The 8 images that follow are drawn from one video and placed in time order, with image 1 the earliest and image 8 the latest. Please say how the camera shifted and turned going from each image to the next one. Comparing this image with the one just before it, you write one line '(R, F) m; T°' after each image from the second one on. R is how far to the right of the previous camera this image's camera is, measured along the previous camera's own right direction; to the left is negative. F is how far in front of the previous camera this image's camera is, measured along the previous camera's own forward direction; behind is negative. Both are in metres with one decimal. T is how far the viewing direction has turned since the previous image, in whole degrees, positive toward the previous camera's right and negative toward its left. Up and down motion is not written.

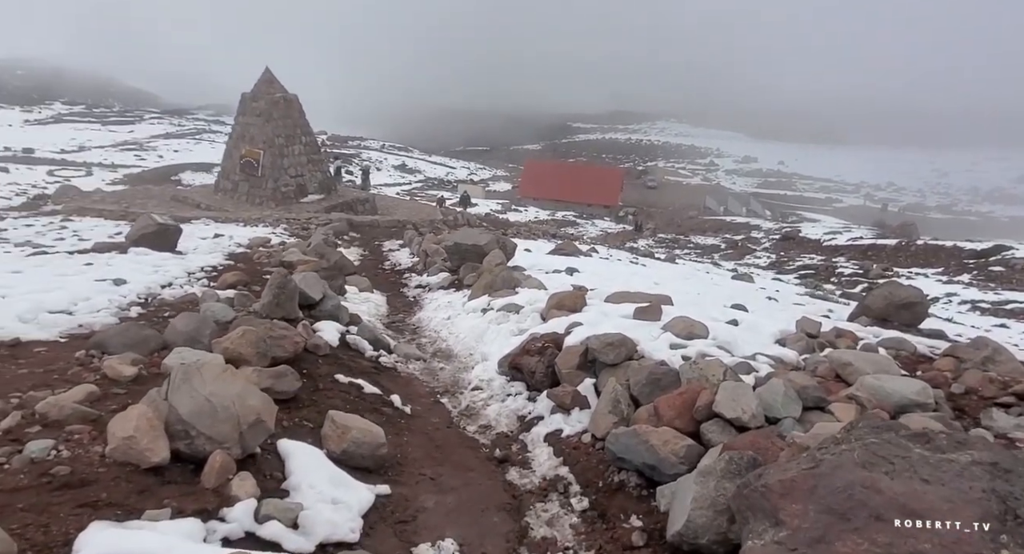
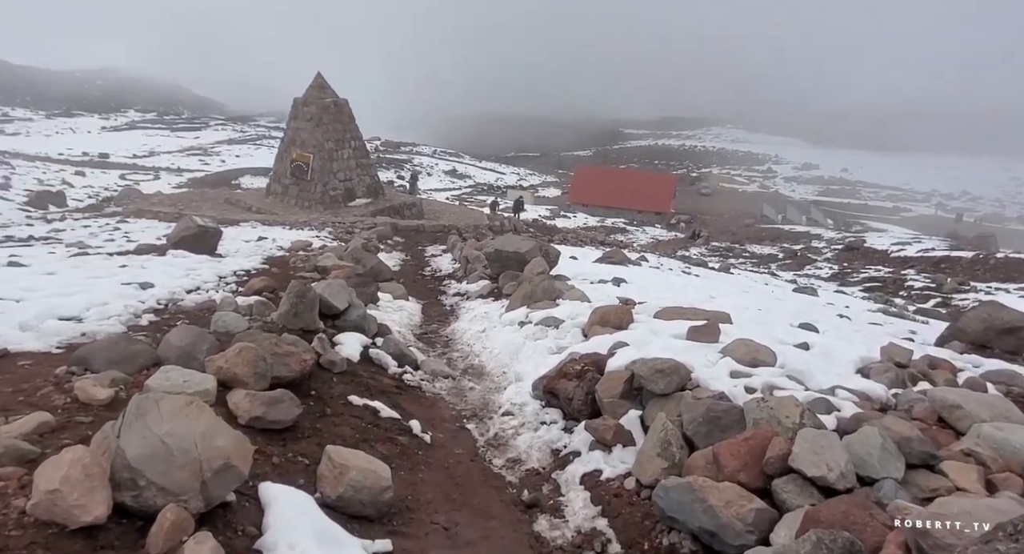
(+0.1, +0.7) m; -4°
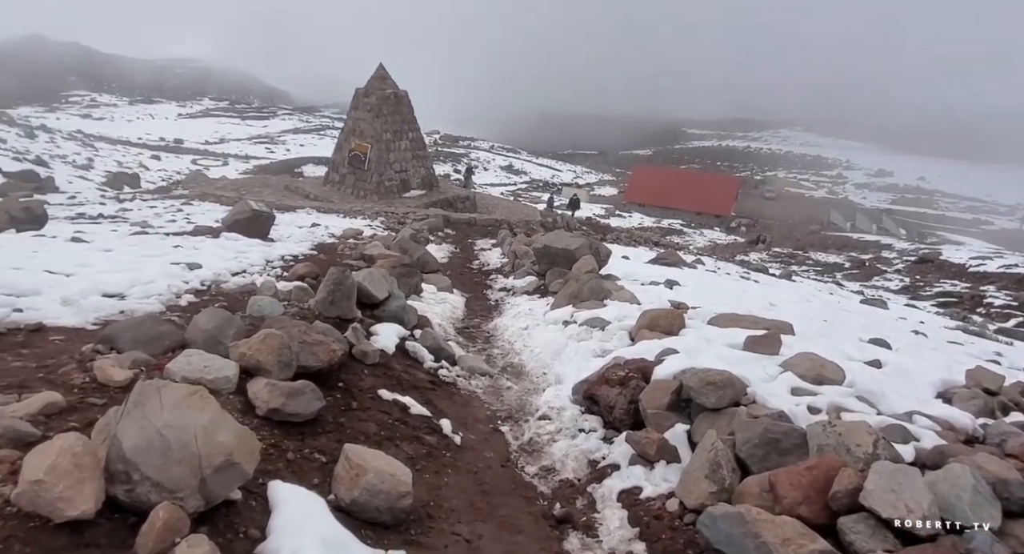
(+0.1, +0.3) m; -5°
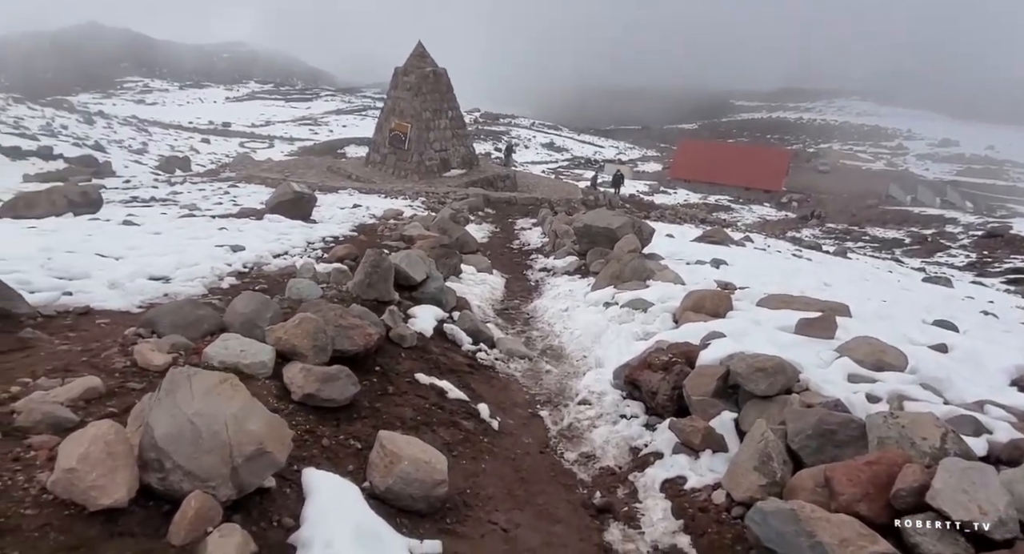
(0.0, +0.1) m; -4°
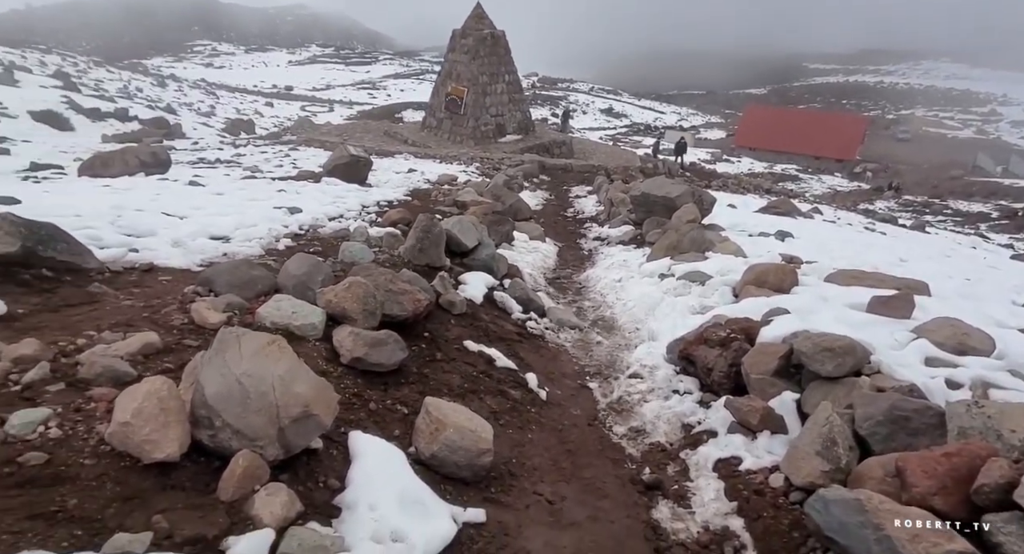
(0.0, +0.1) m; -5°
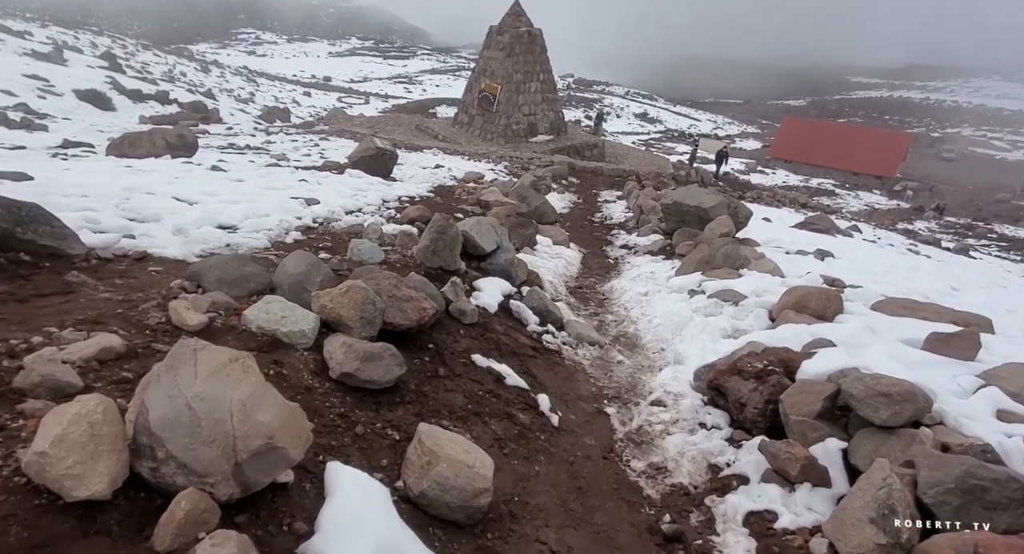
(+0.1, +0.4) m; -2°
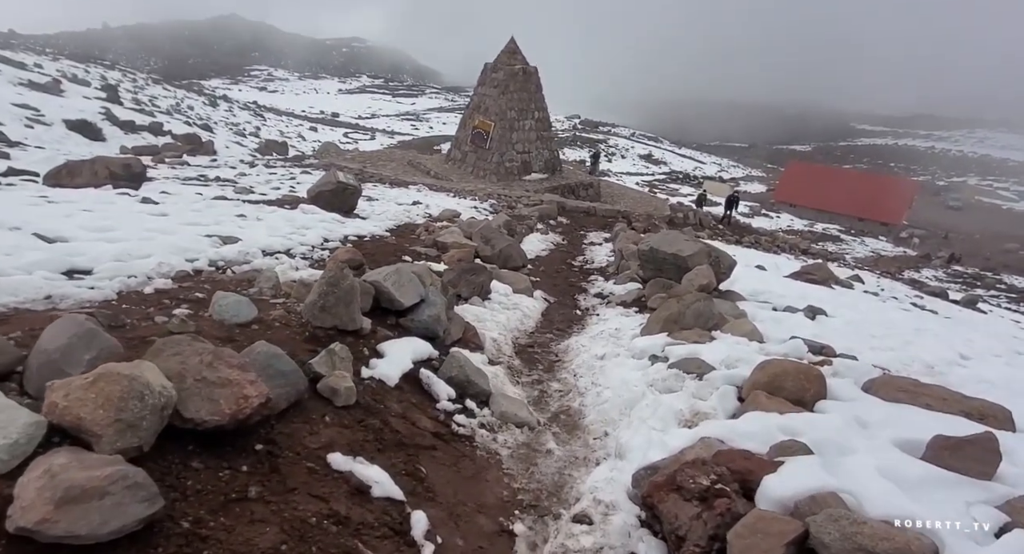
(+0.8, +1.1) m; 0°
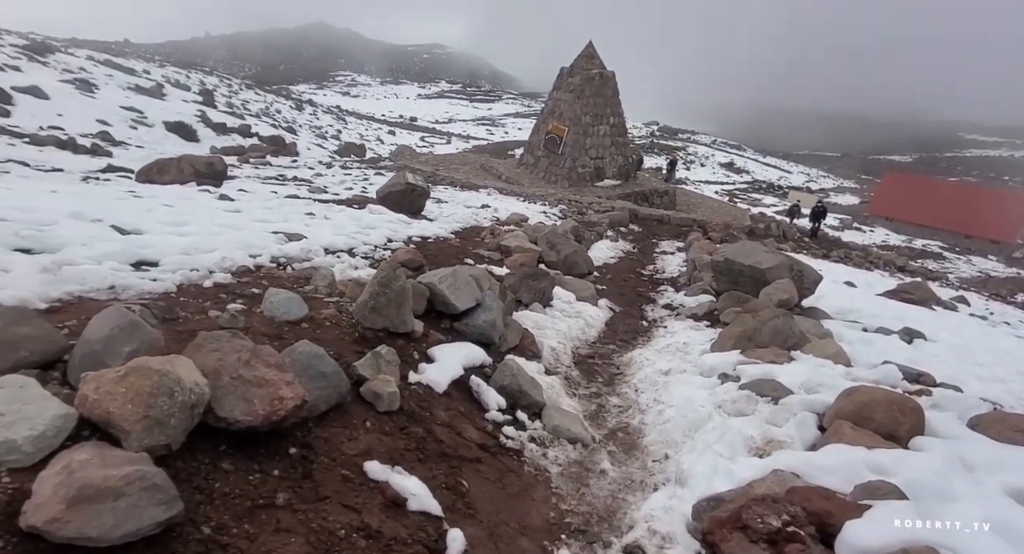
(+0.1, +0.3) m; -7°
